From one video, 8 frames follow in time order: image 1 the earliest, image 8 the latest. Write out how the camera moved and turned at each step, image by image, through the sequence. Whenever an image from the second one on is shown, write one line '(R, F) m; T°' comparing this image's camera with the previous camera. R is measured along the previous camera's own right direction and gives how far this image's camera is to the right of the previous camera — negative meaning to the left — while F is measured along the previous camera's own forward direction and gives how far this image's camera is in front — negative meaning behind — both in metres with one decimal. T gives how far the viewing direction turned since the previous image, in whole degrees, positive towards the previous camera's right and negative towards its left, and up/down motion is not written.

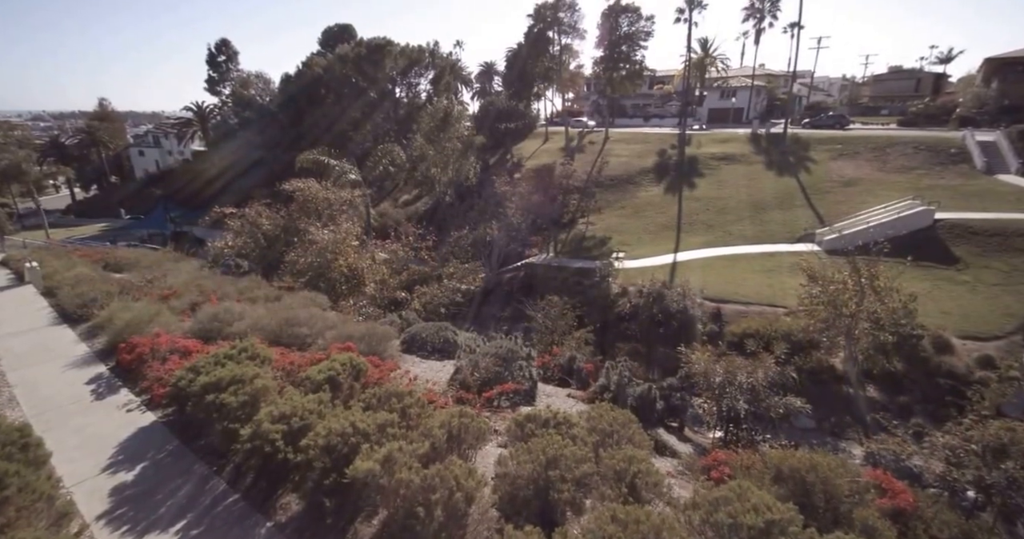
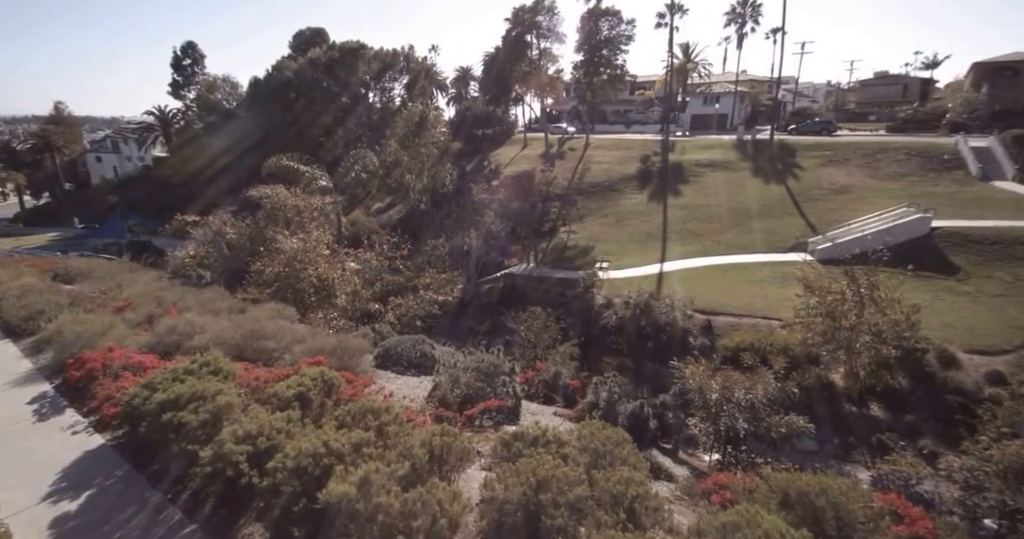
(-0.1, +1.0) m; +3°
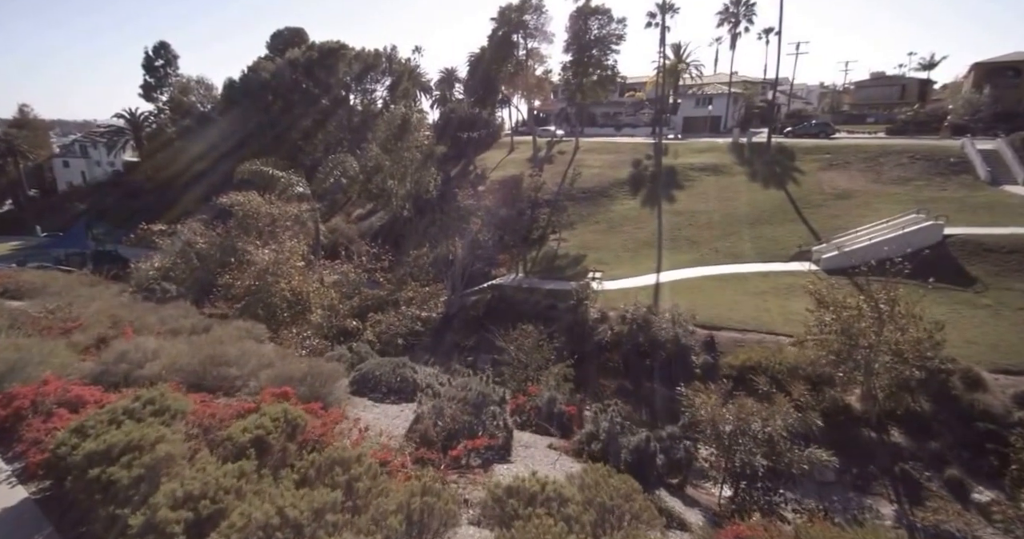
(-0.1, +1.1) m; +2°
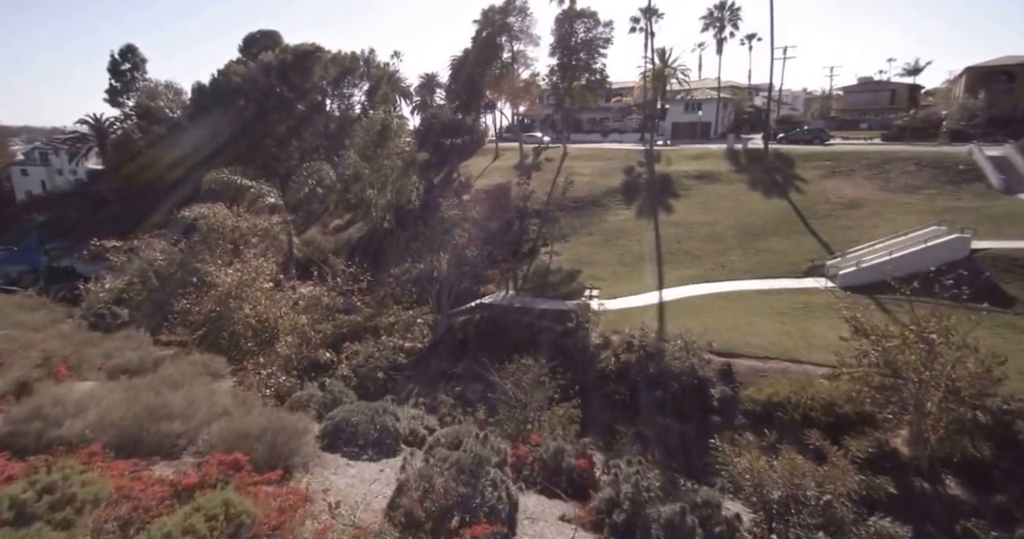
(-0.3, +1.6) m; +2°
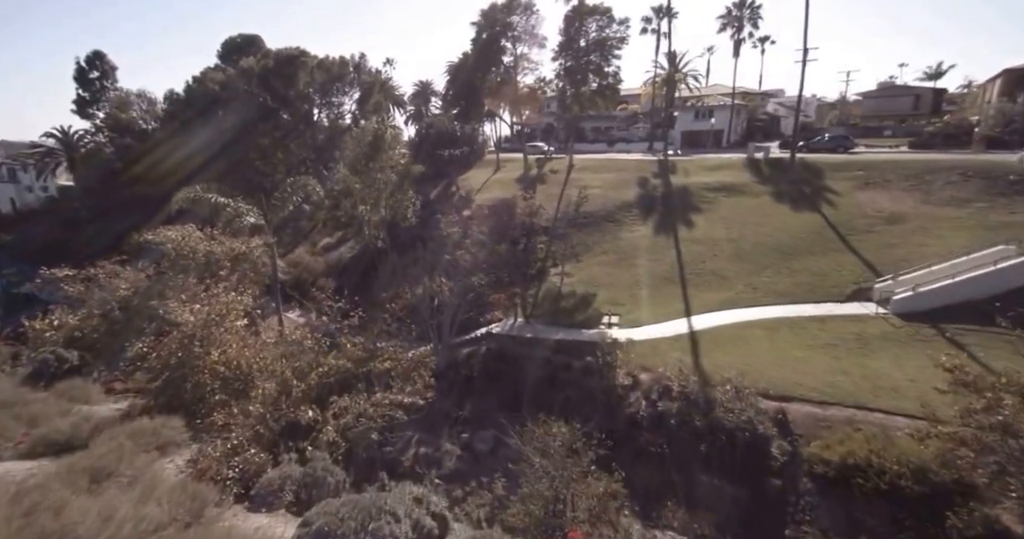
(-0.5, +1.9) m; +1°
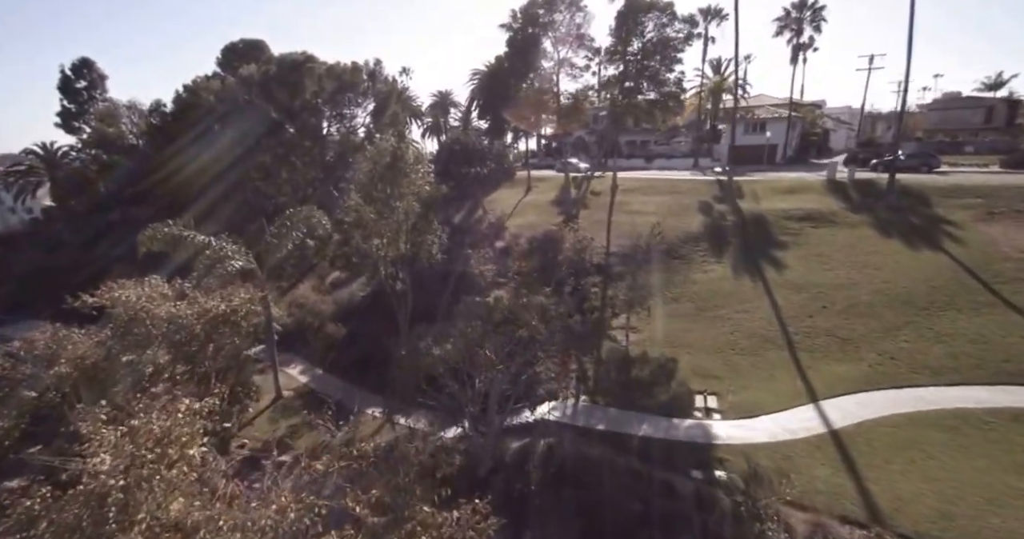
(-1.4, +3.9) m; -1°
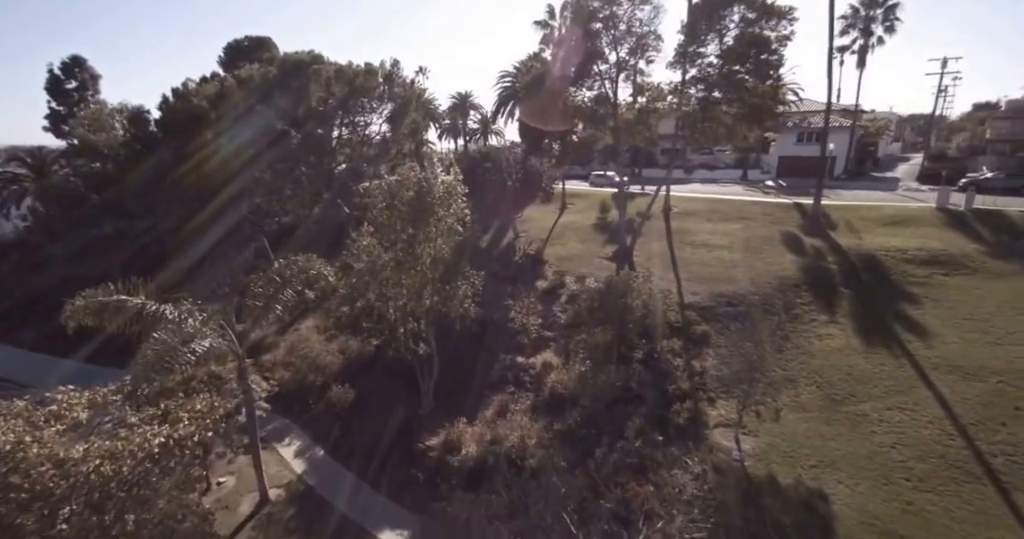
(-1.6, +4.3) m; 0°
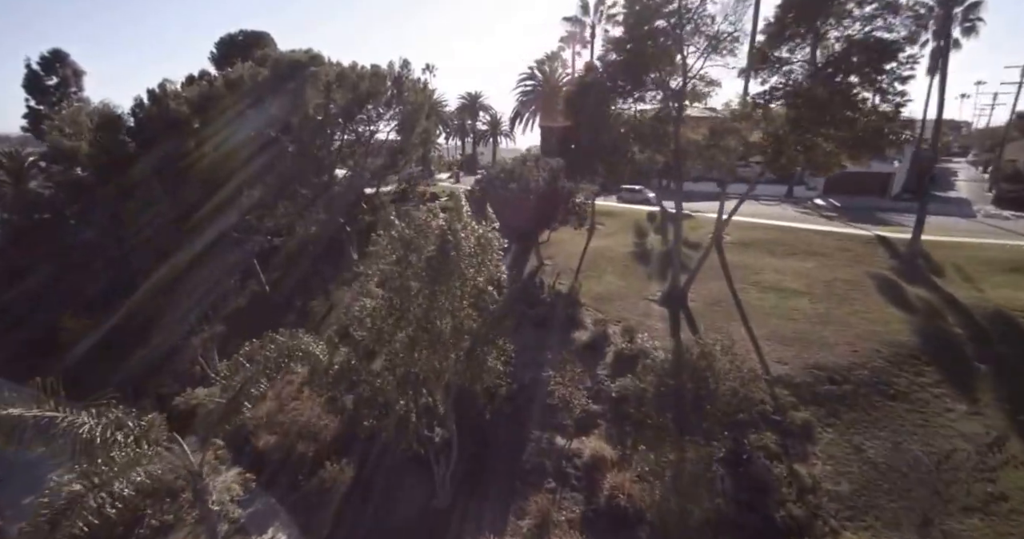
(-1.1, +3.6) m; 0°
